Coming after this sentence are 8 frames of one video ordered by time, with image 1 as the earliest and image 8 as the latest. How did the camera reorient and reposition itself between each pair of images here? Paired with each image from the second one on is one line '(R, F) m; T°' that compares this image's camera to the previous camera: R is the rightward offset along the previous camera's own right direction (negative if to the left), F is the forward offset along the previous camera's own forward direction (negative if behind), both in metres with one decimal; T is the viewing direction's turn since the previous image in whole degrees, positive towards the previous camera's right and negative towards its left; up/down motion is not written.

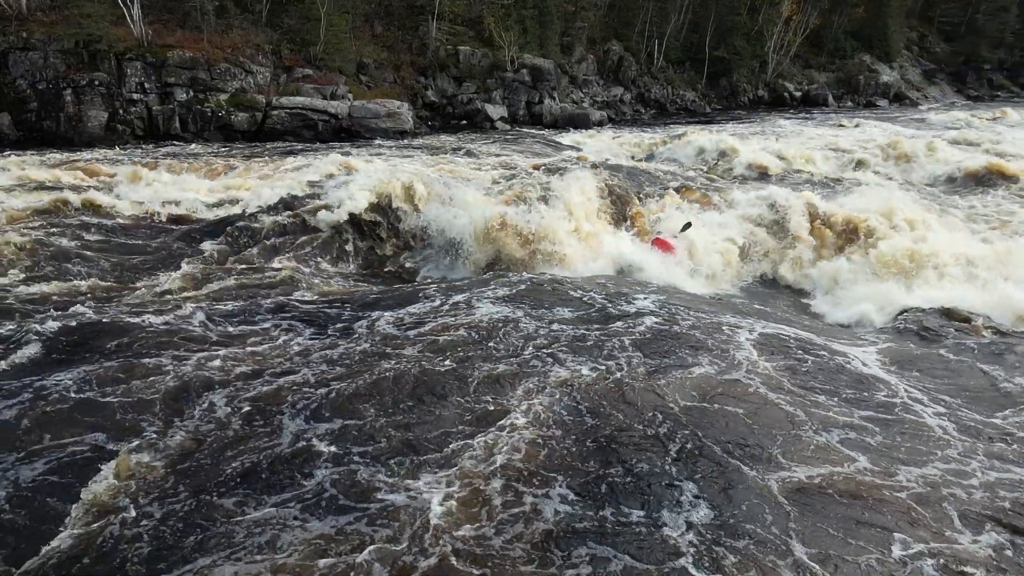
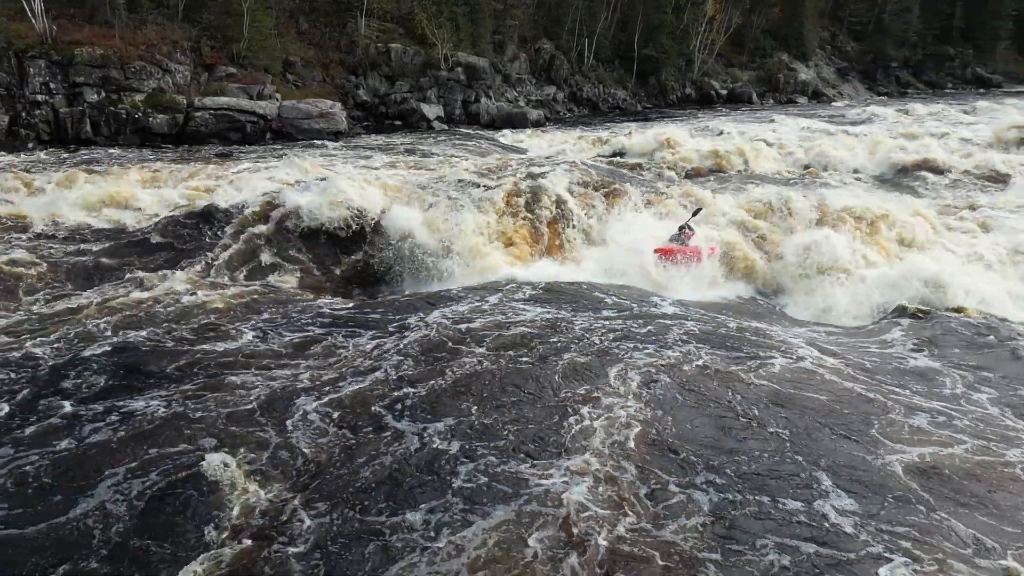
(-1.4, 0.0) m; +6°
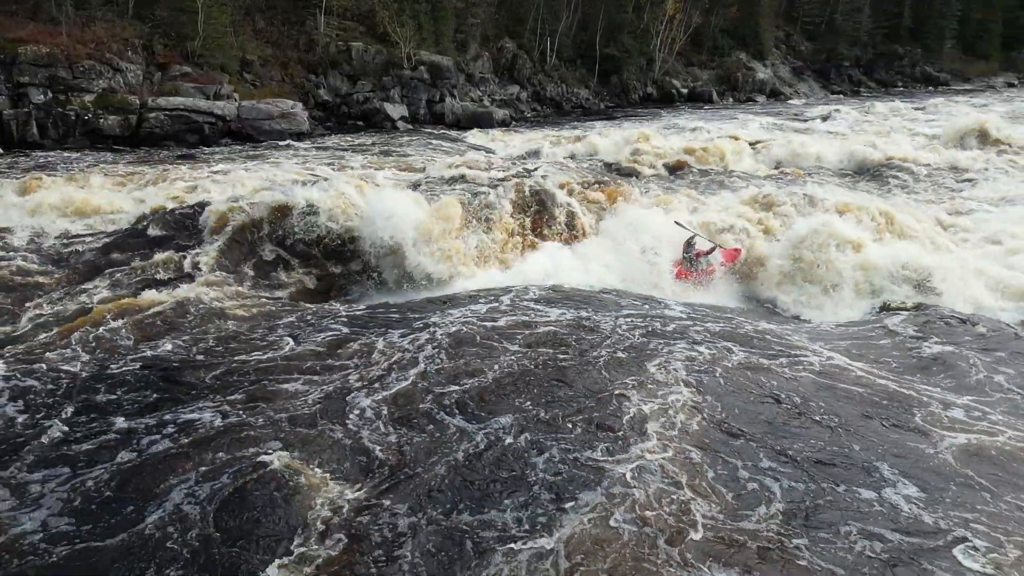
(-0.8, 0.0) m; +4°
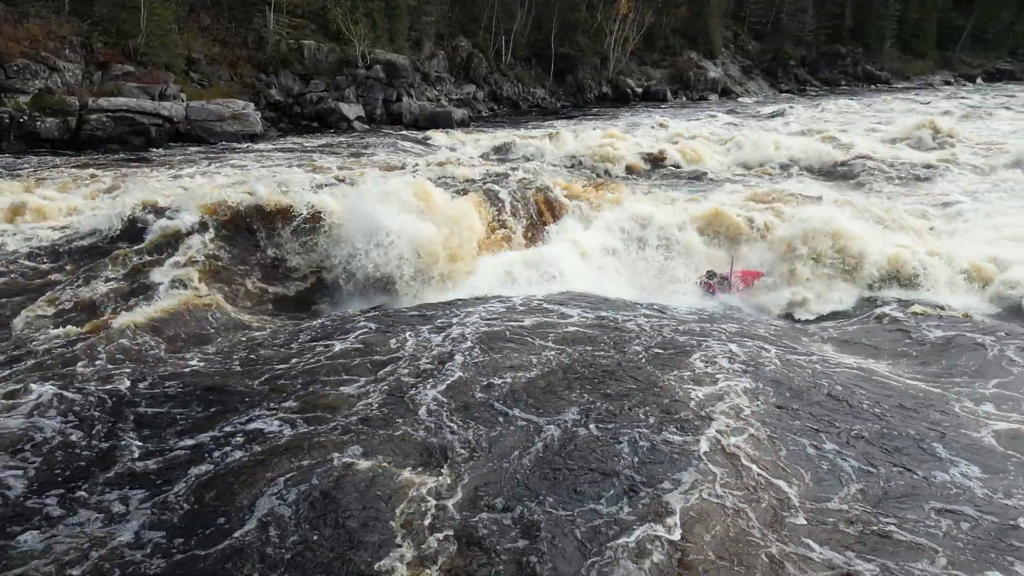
(-0.9, 0.0) m; +4°
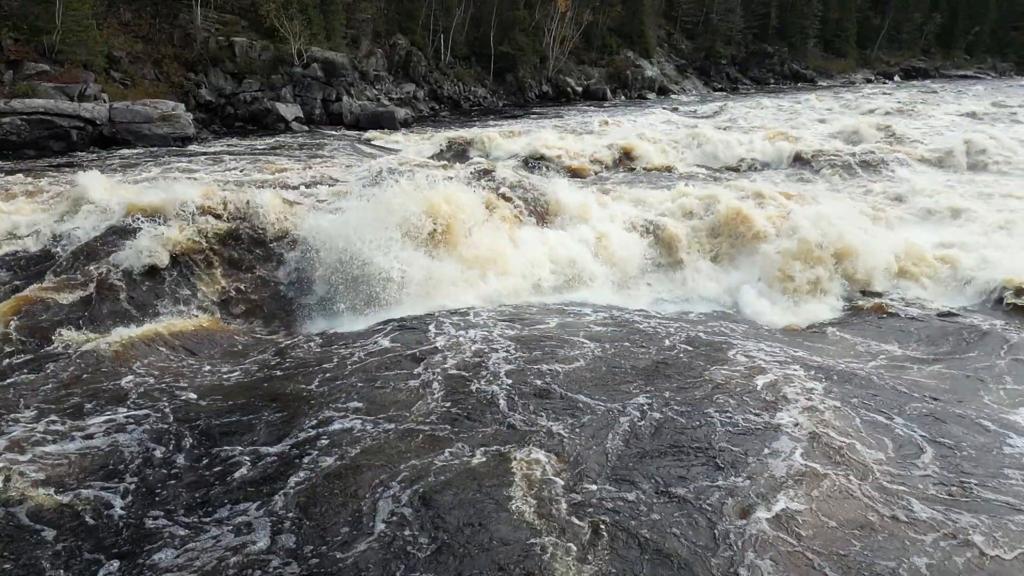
(-1.2, 0.0) m; +6°
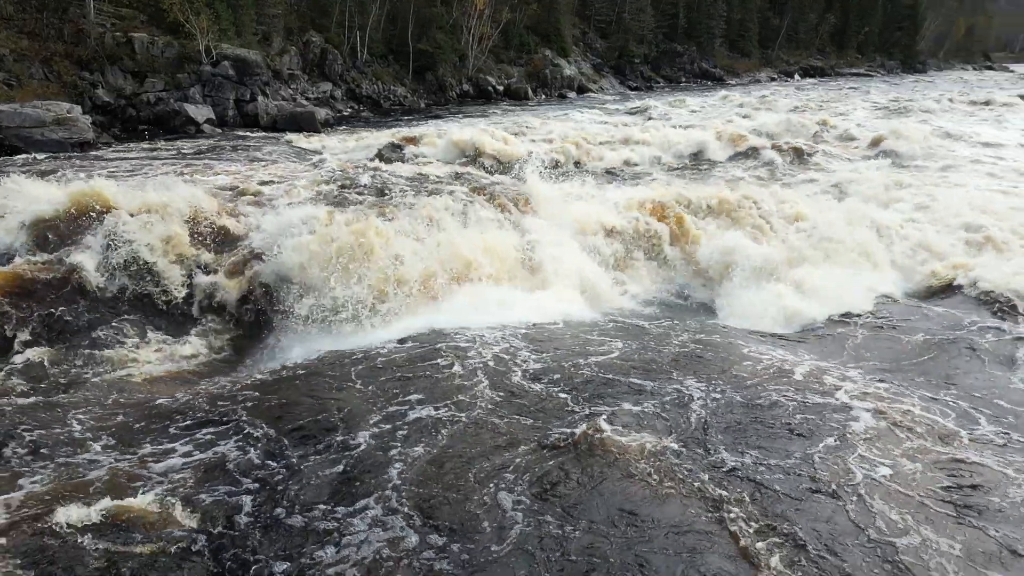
(-1.4, 0.0) m; +7°
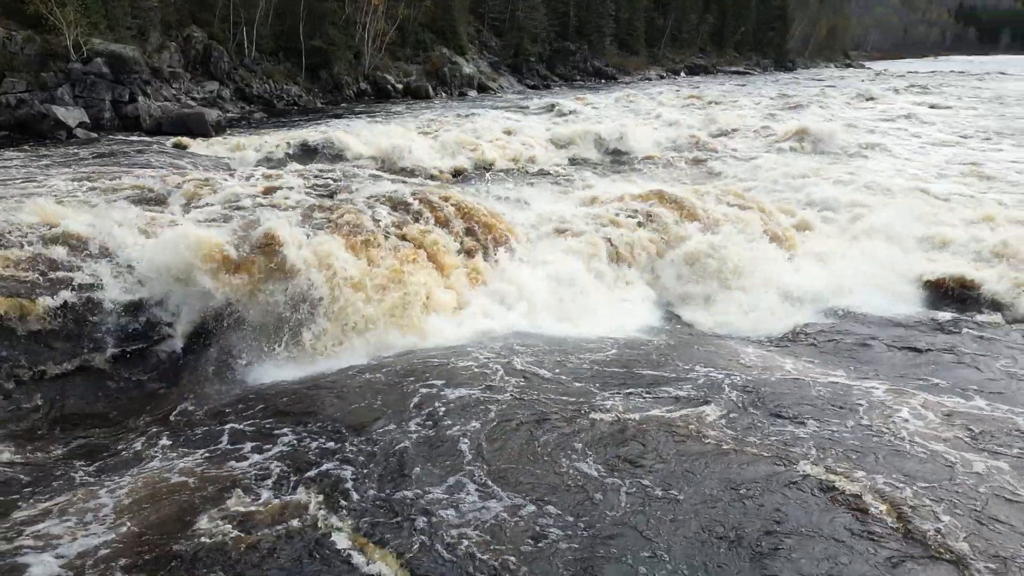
(-1.5, -0.1) m; +9°
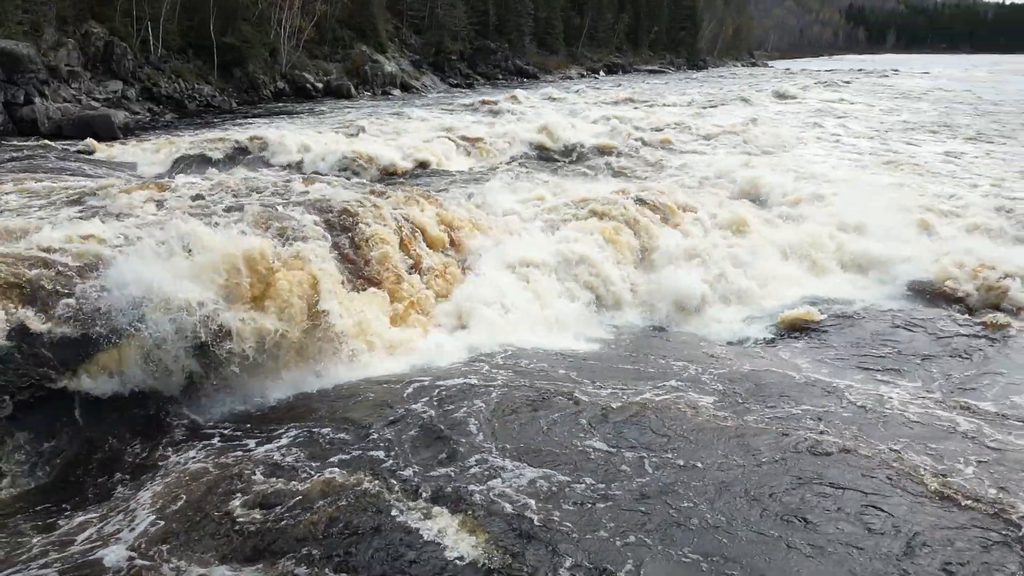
(-1.2, -0.2) m; +7°
